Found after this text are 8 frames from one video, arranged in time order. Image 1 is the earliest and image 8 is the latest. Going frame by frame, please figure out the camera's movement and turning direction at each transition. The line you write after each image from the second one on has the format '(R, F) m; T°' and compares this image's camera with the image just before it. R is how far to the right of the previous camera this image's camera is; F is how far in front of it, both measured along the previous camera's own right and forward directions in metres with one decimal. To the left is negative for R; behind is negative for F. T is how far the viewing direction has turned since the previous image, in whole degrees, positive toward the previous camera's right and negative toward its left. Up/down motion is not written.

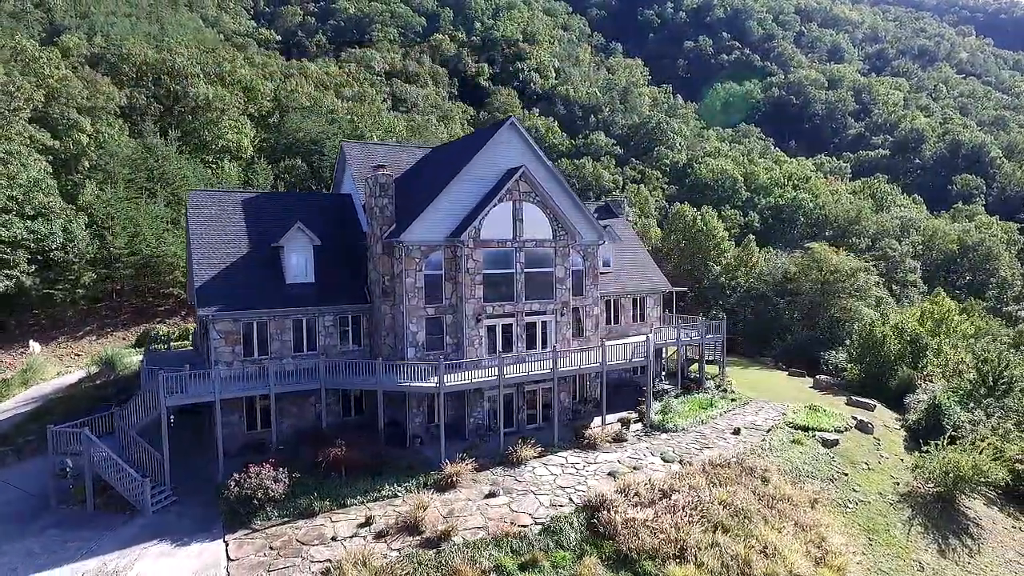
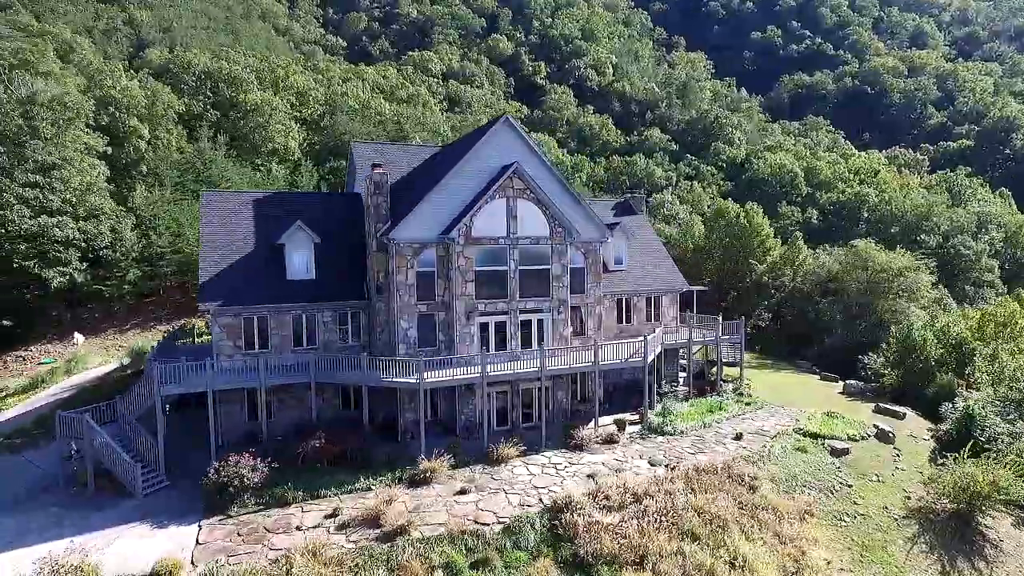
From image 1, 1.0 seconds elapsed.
(+2.9, +0.3) m; -6°
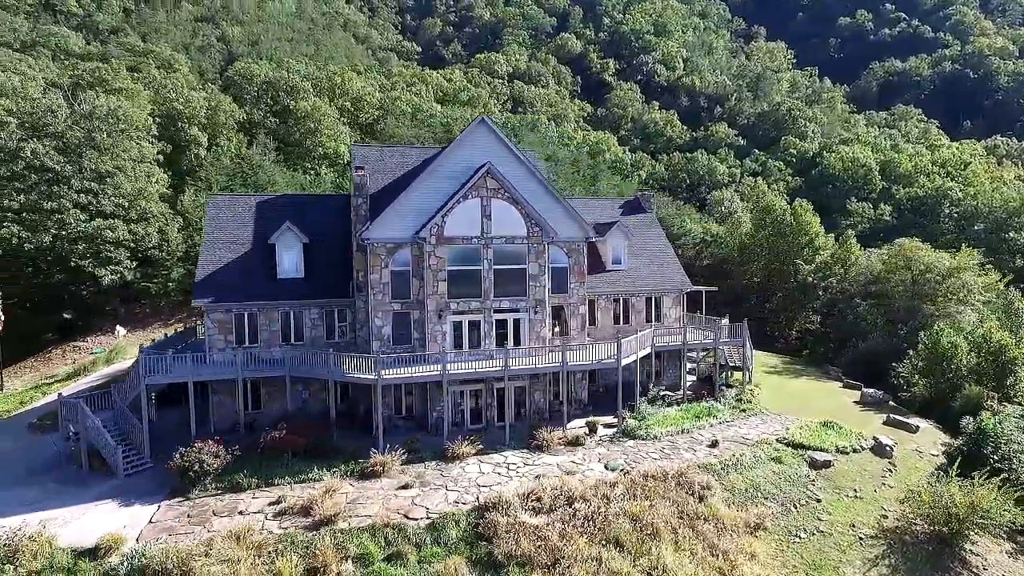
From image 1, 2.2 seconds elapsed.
(+4.3, +0.2) m; -7°
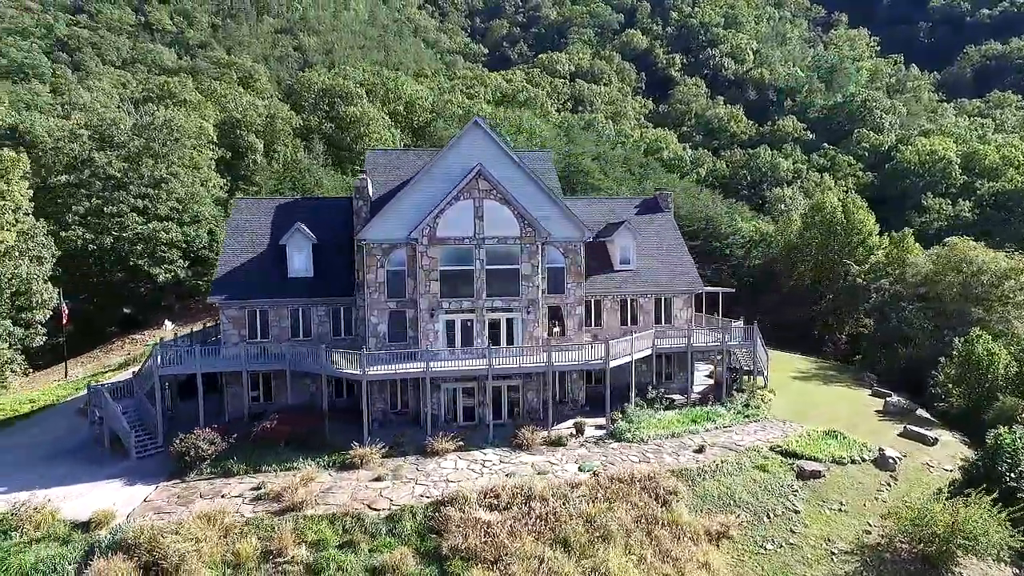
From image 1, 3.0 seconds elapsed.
(+3.3, -0.1) m; -7°
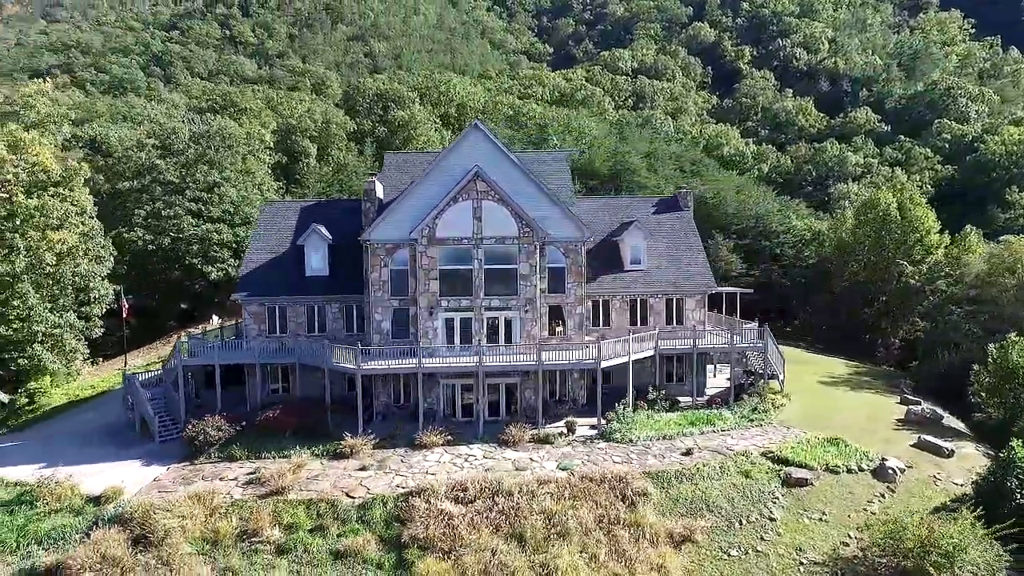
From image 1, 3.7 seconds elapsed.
(+3.1, -0.2) m; -7°
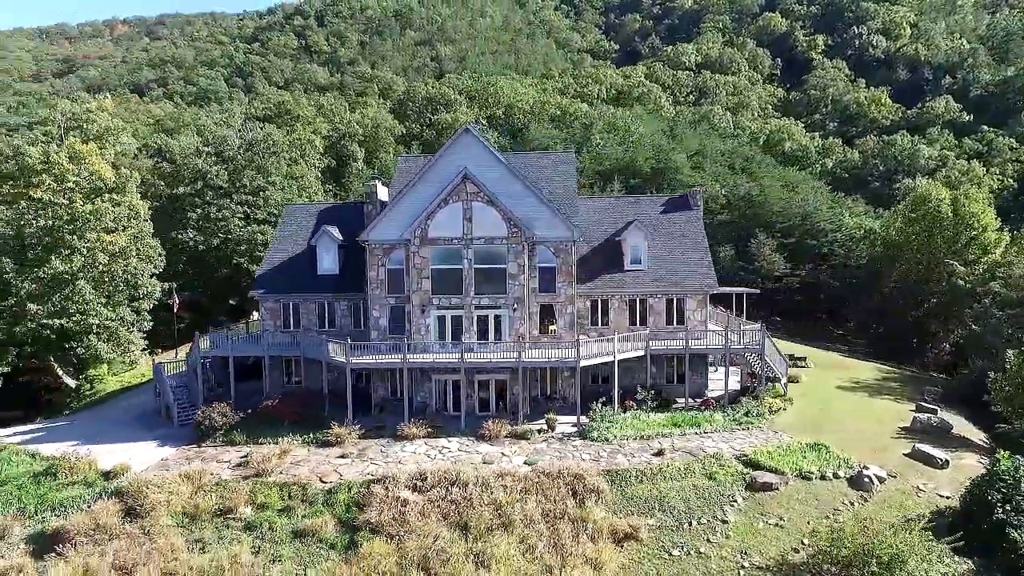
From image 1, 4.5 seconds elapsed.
(+3.5, -0.4) m; -7°
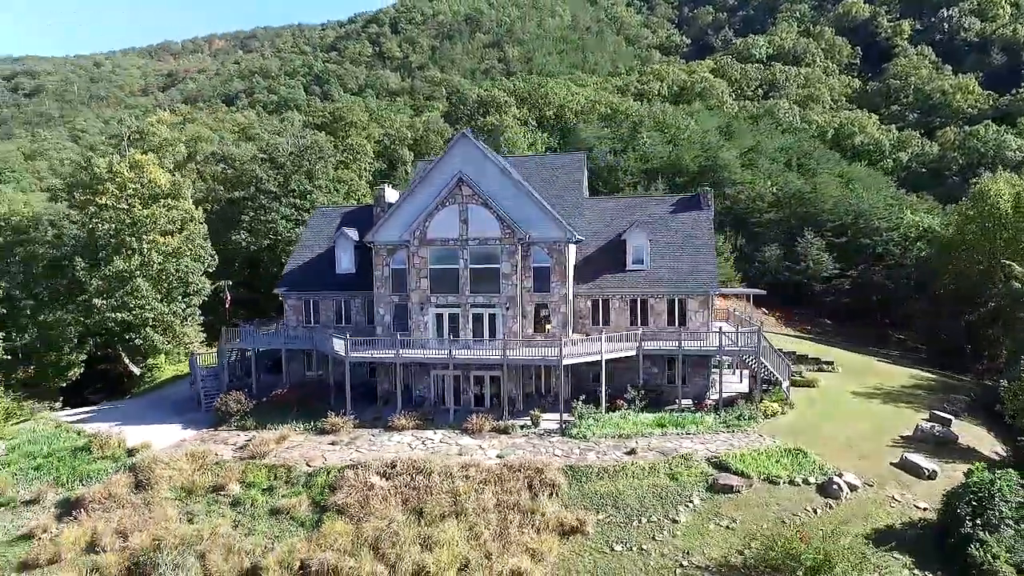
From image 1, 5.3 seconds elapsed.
(+3.6, -0.6) m; -7°
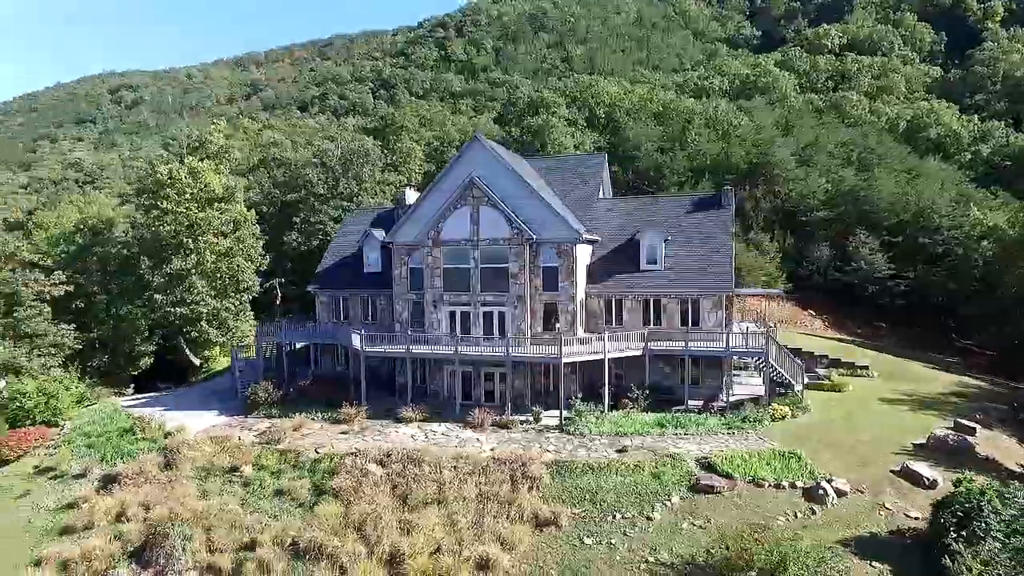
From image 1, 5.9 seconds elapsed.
(+2.7, -0.5) m; -6°
